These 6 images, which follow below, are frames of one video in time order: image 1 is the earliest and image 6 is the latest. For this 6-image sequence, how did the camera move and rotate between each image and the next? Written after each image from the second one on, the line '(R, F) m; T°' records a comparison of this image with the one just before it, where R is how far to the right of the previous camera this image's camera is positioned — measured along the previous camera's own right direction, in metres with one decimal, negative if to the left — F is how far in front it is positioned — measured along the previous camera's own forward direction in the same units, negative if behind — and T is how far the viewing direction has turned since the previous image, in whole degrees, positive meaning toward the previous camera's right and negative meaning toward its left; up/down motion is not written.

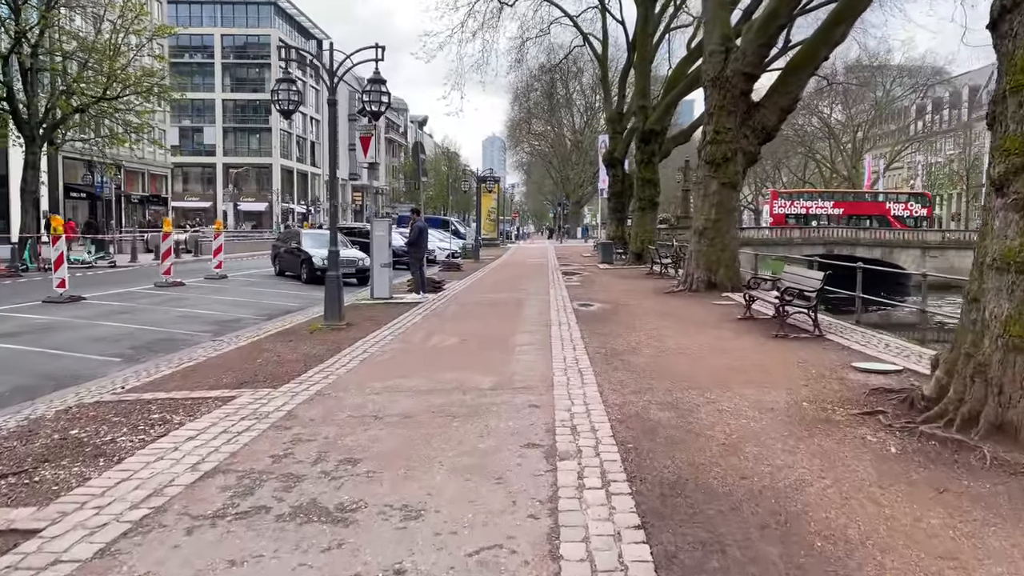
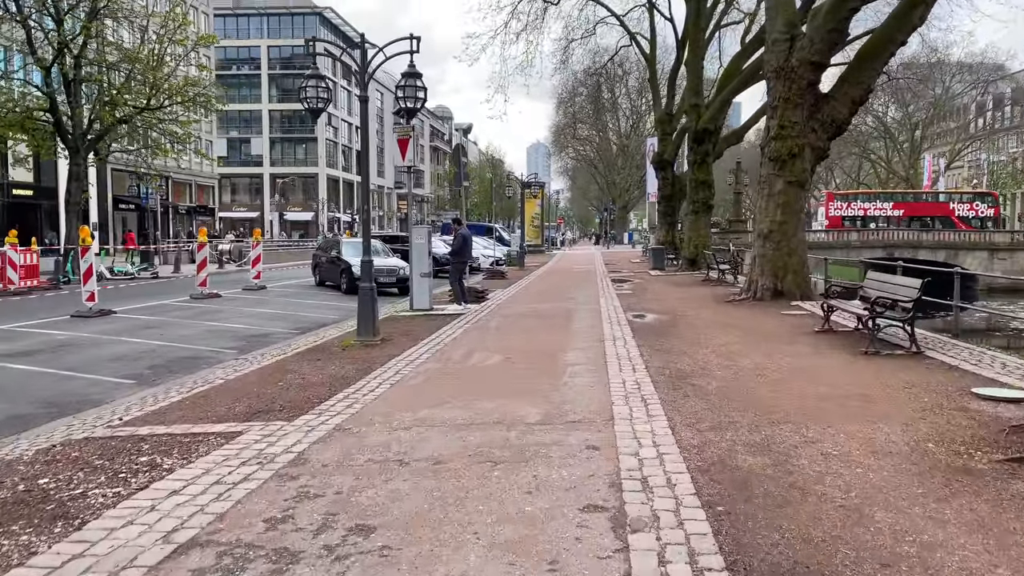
(0.0, +1.0) m; -3°
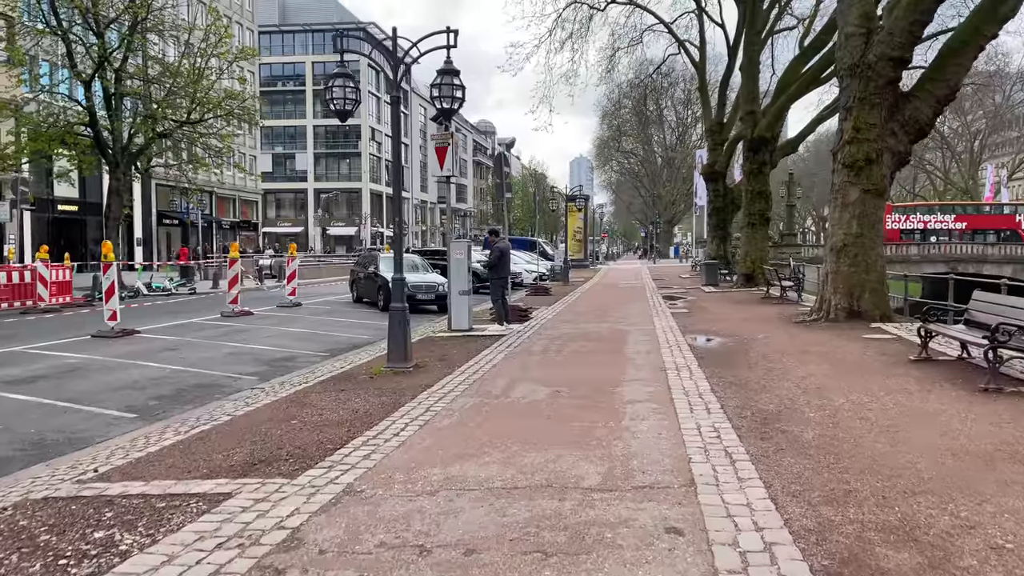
(-0.1, +1.2) m; -3°
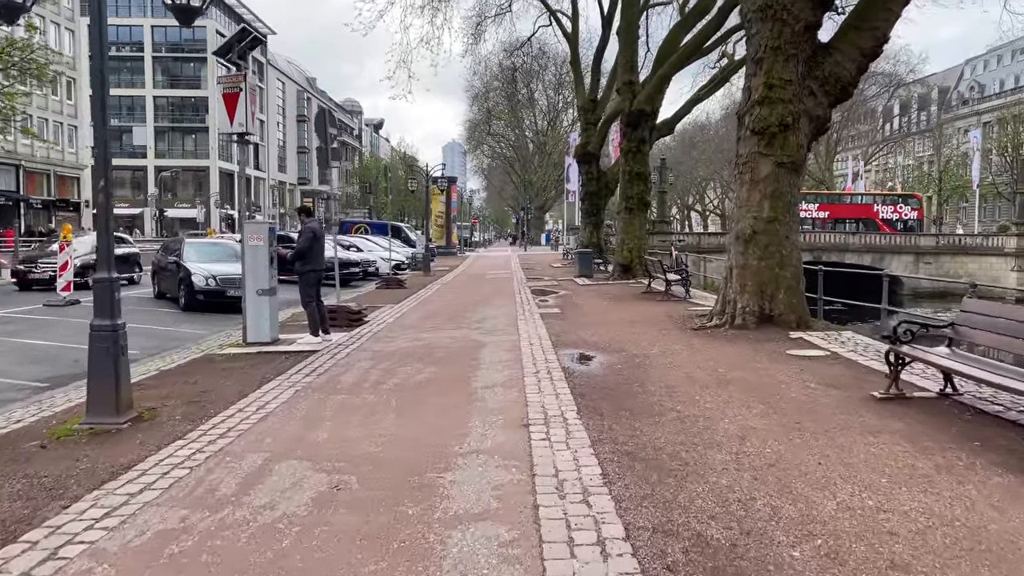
(+0.7, +3.3) m; +9°
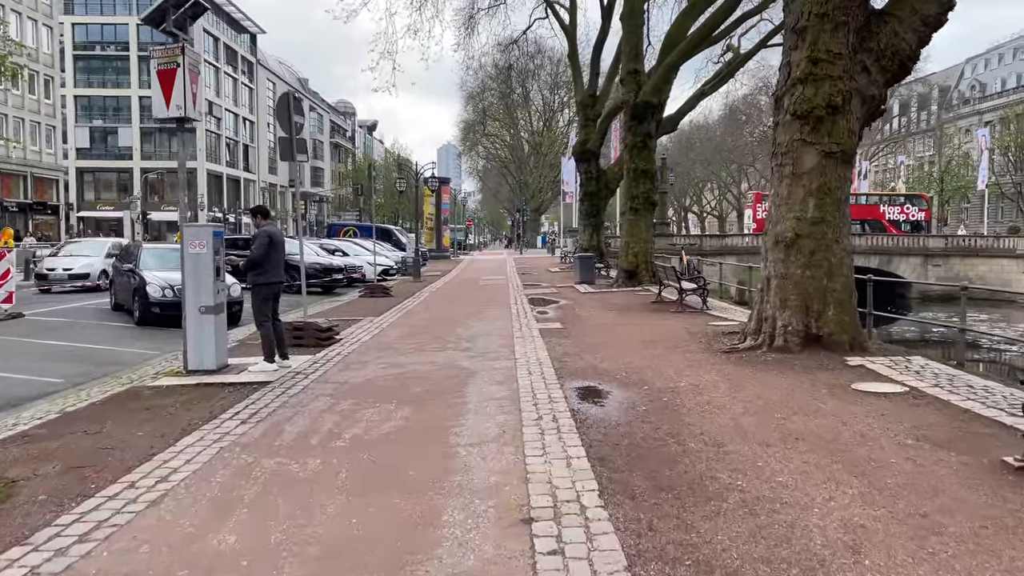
(0.0, +1.7) m; 0°
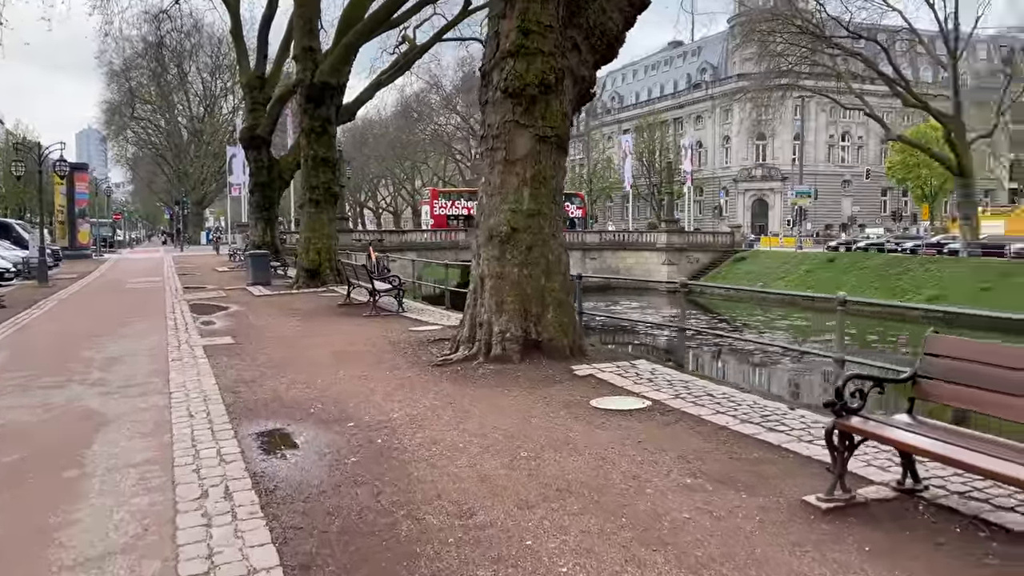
(+0.1, +1.6) m; +23°
